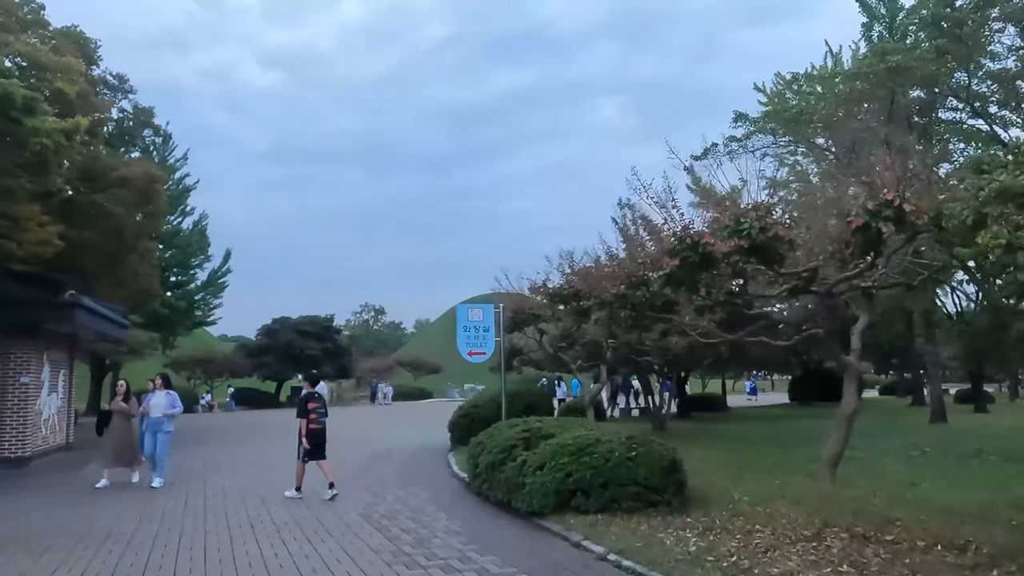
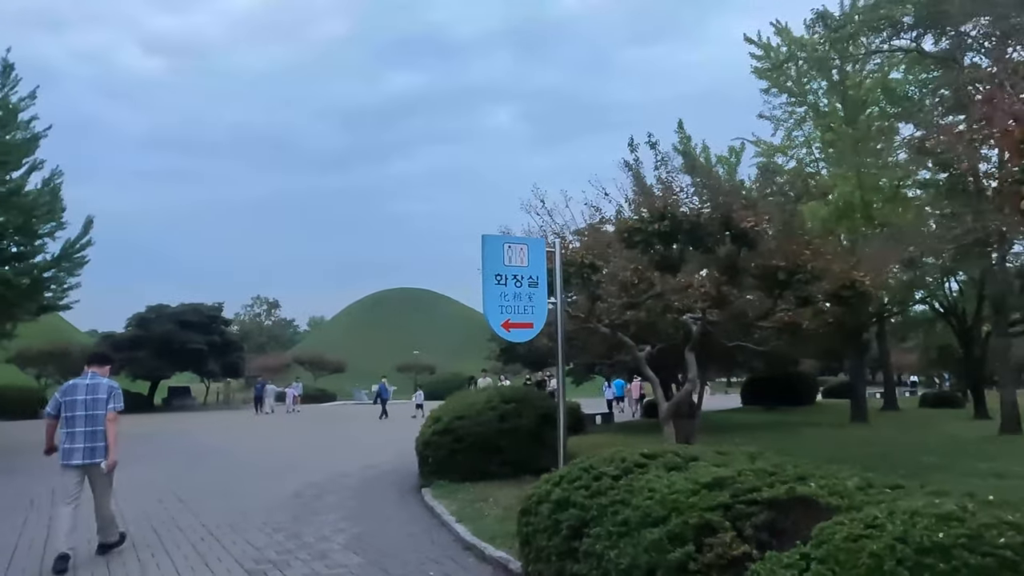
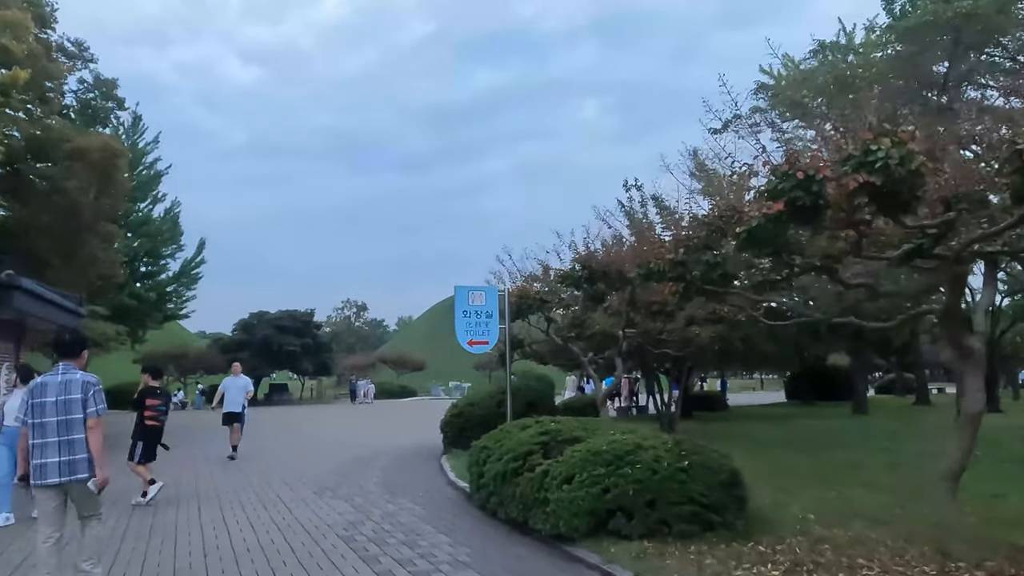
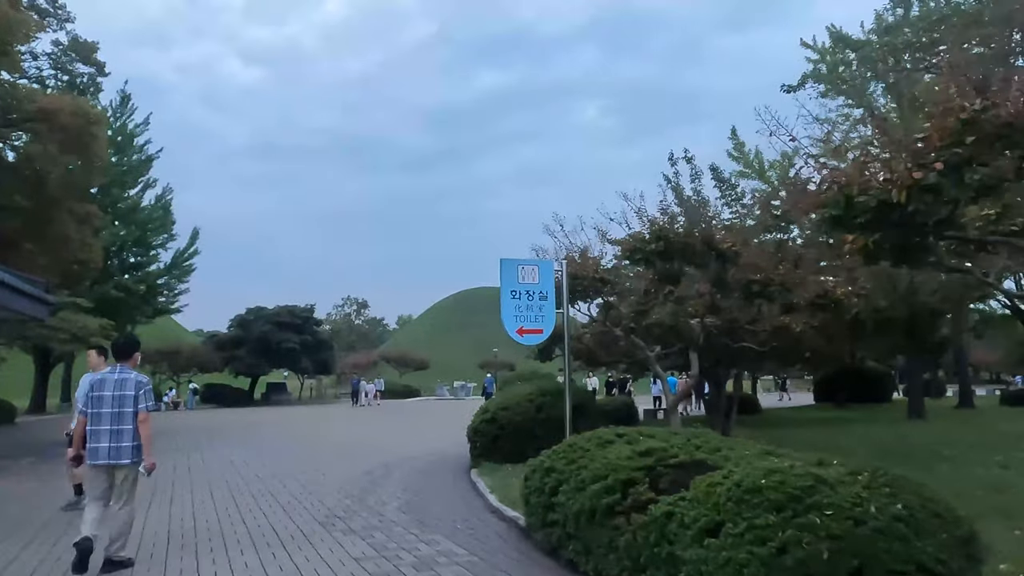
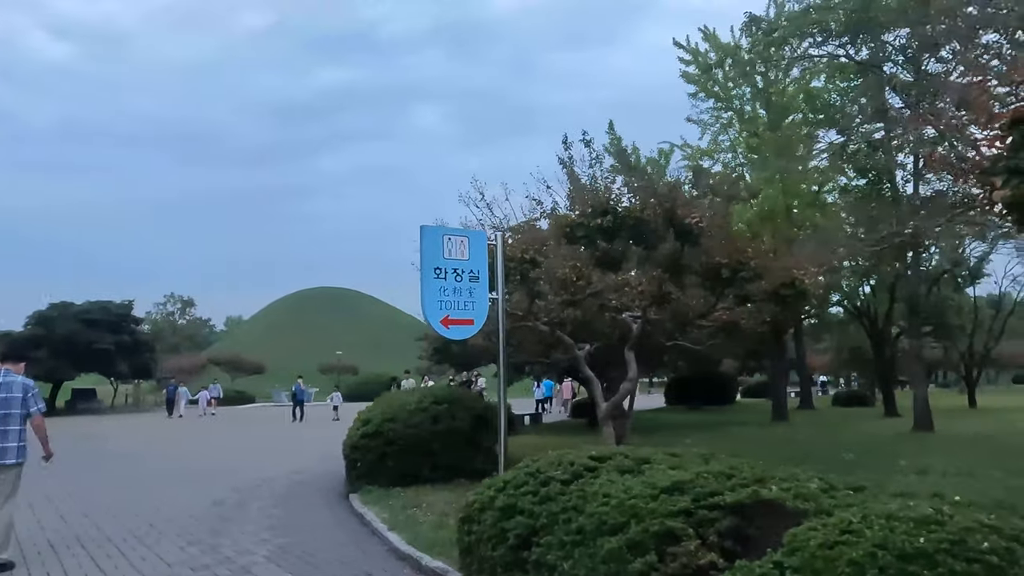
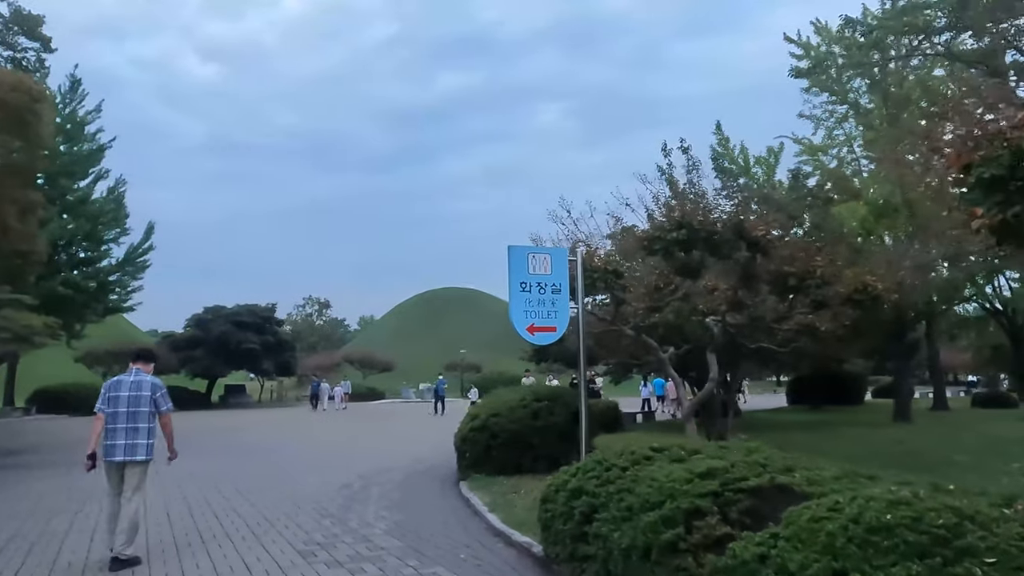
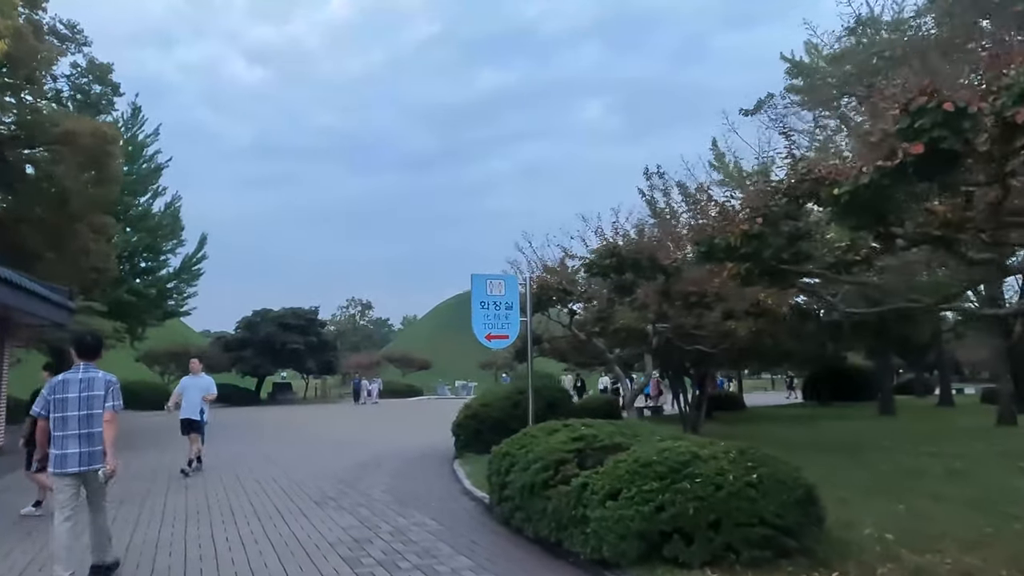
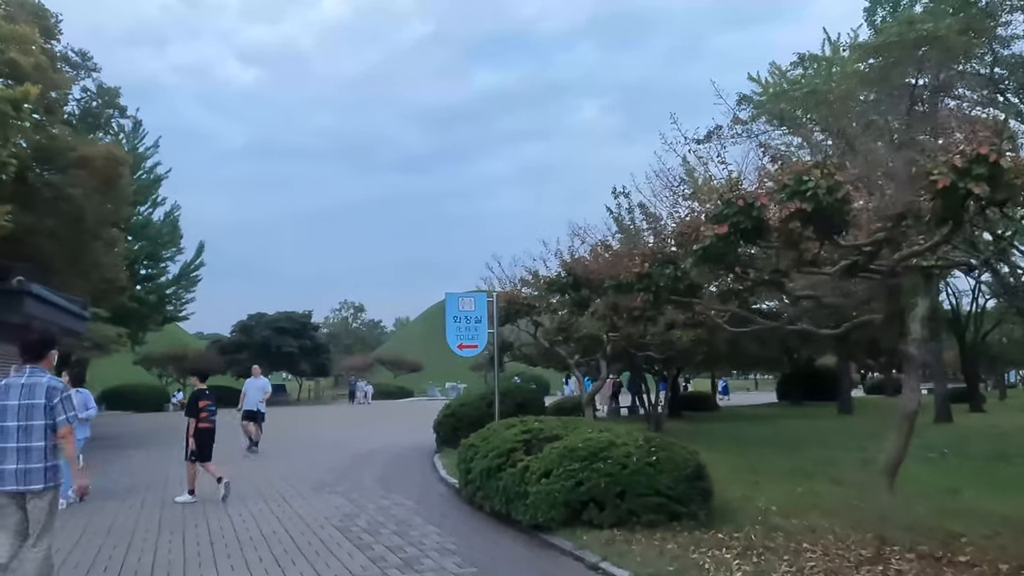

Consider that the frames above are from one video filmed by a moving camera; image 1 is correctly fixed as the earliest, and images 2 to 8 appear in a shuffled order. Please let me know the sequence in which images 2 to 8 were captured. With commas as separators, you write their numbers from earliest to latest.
8, 3, 7, 4, 6, 2, 5
